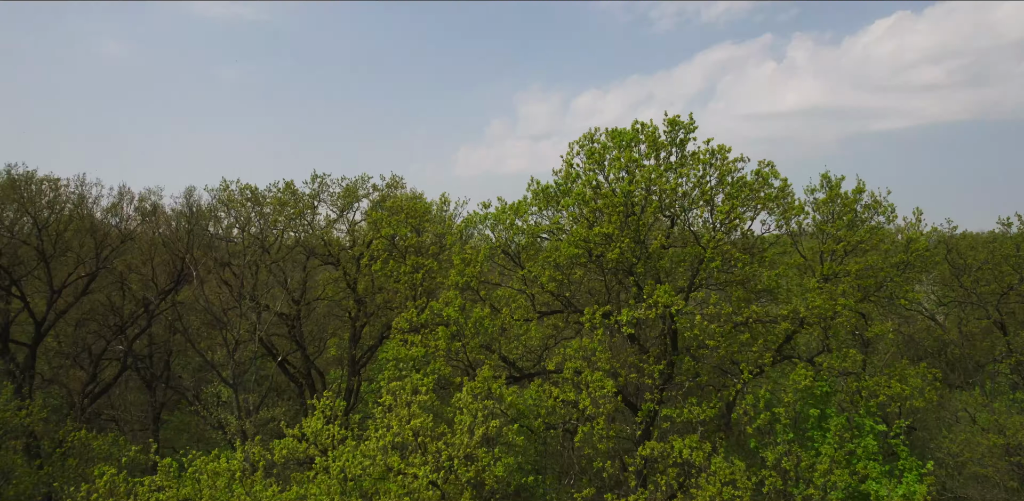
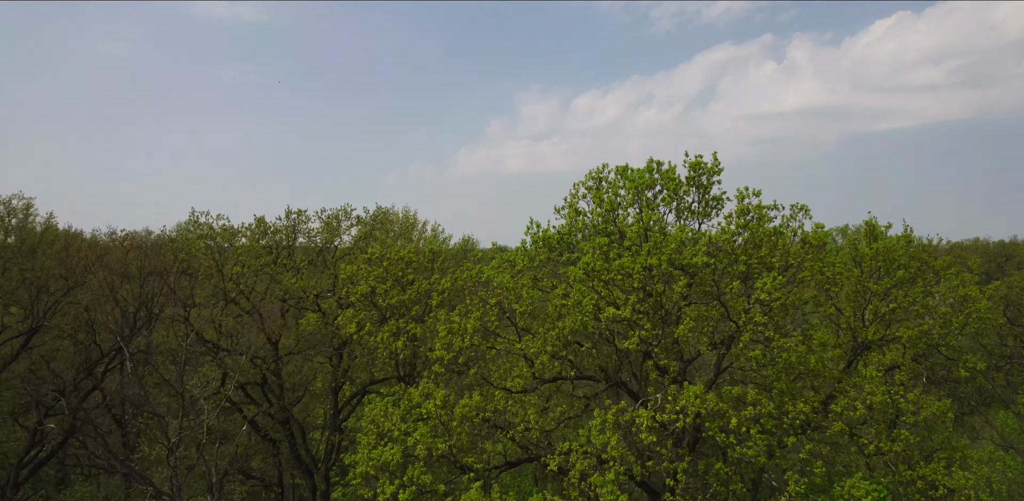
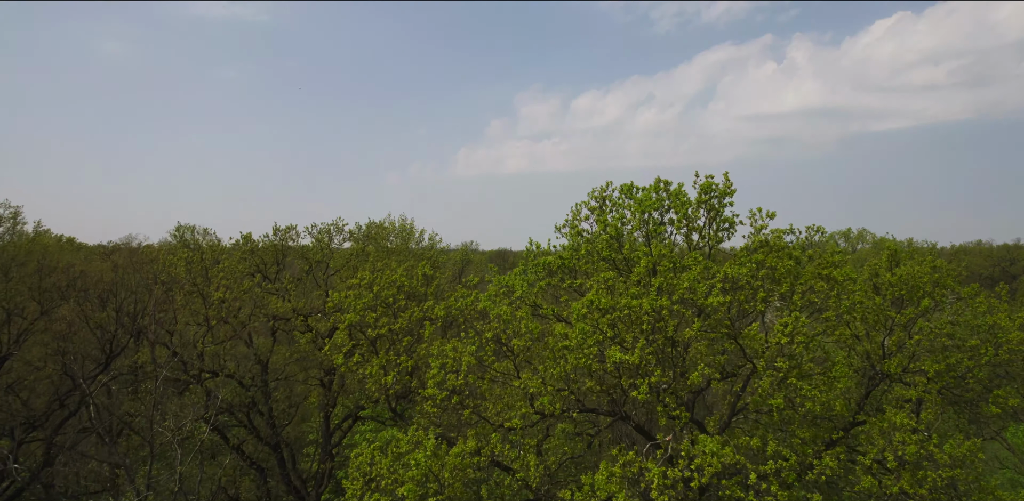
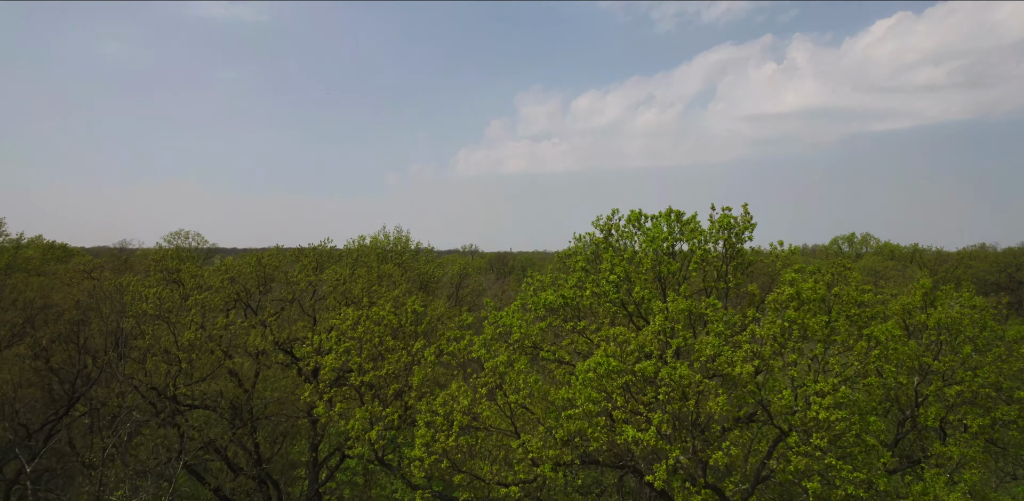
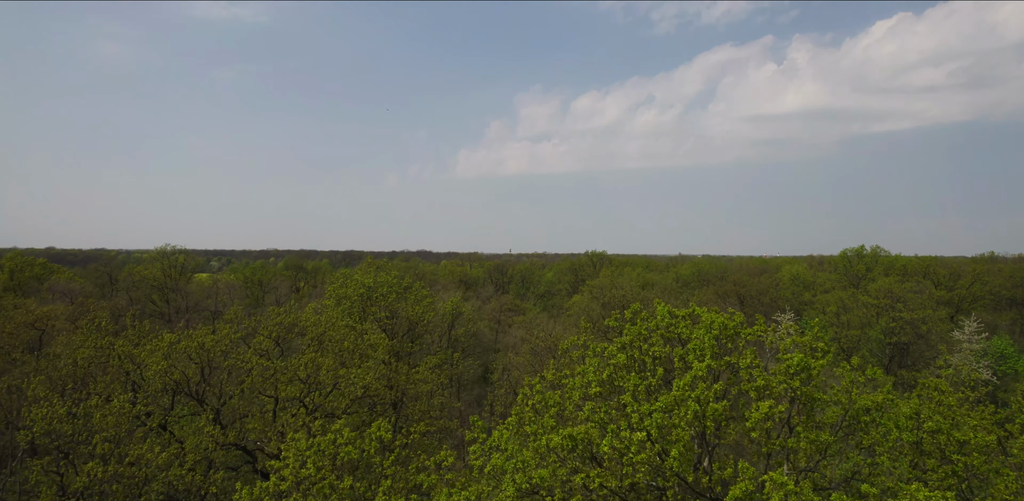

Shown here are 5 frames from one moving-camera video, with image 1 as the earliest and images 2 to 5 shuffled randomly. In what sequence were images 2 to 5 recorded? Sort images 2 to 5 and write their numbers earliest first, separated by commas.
2, 3, 4, 5
